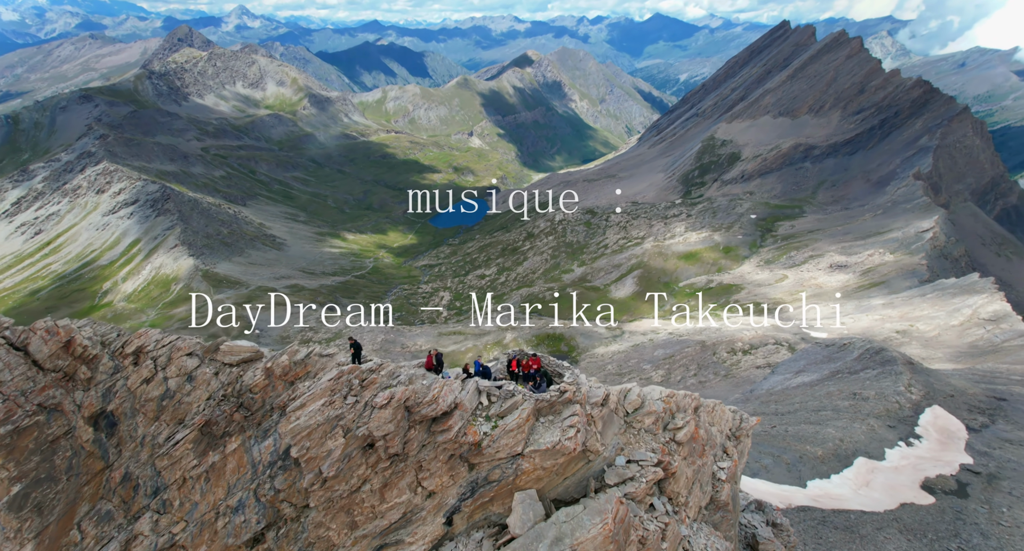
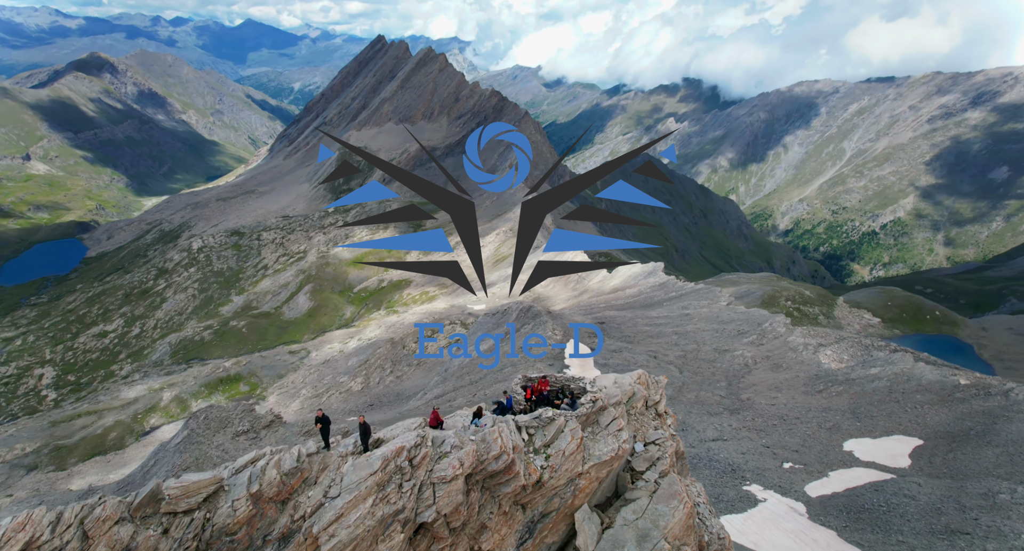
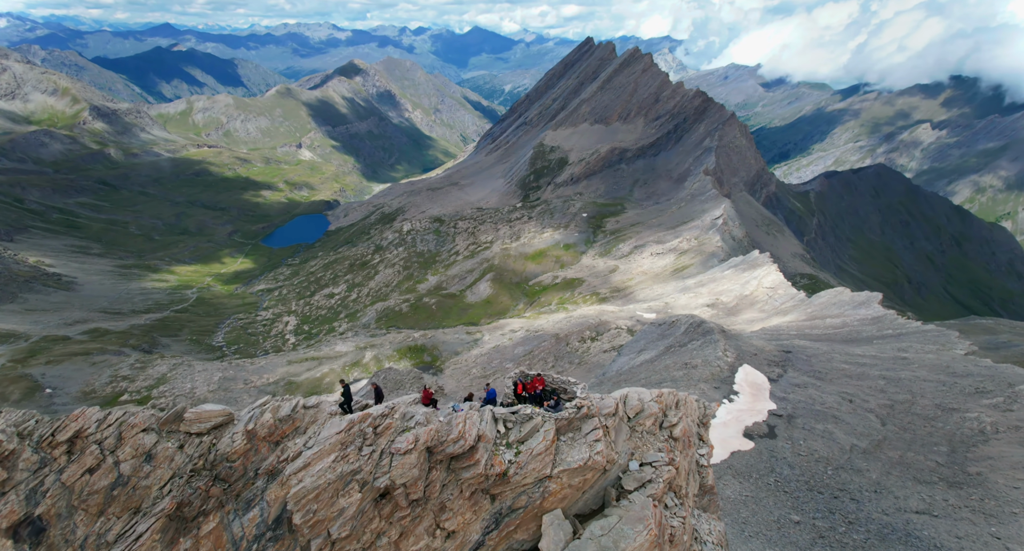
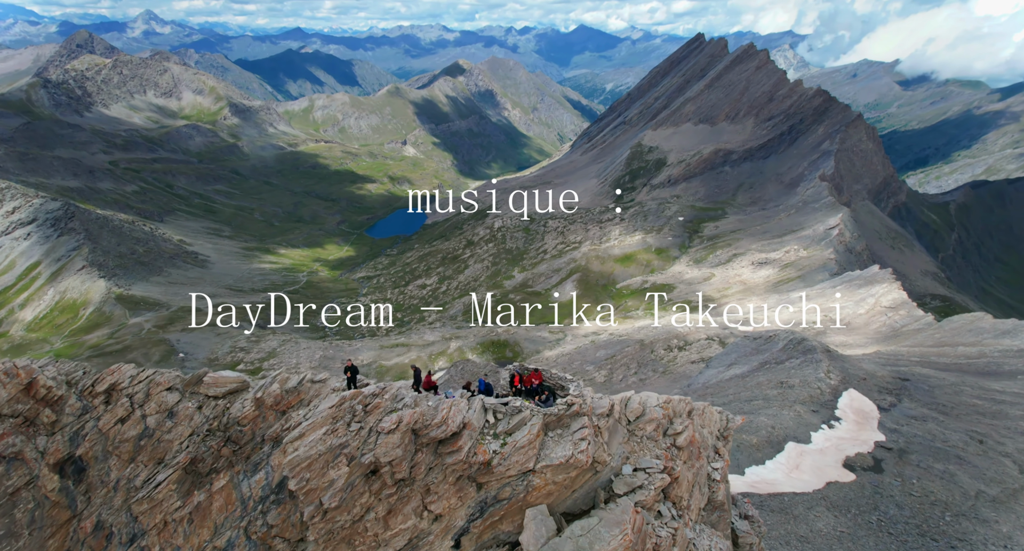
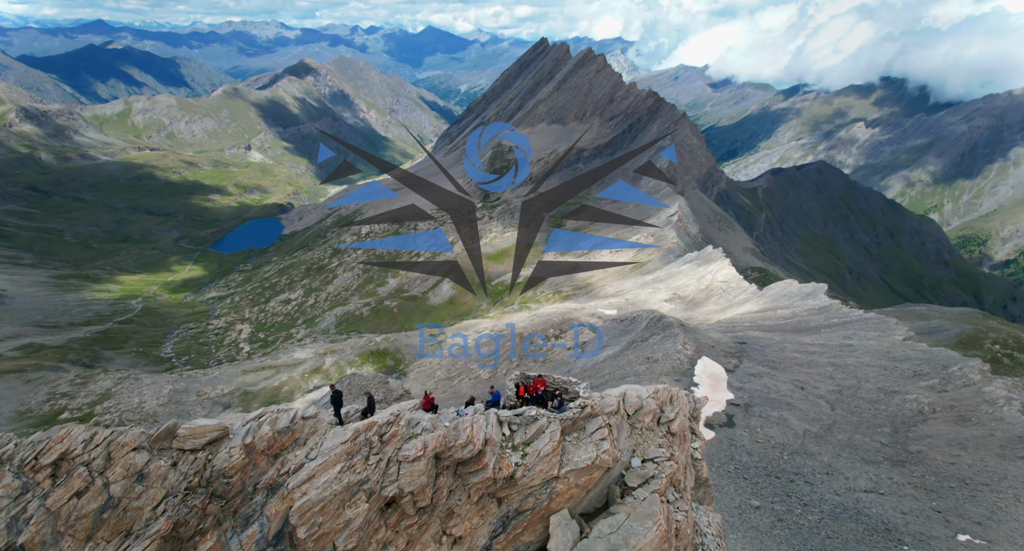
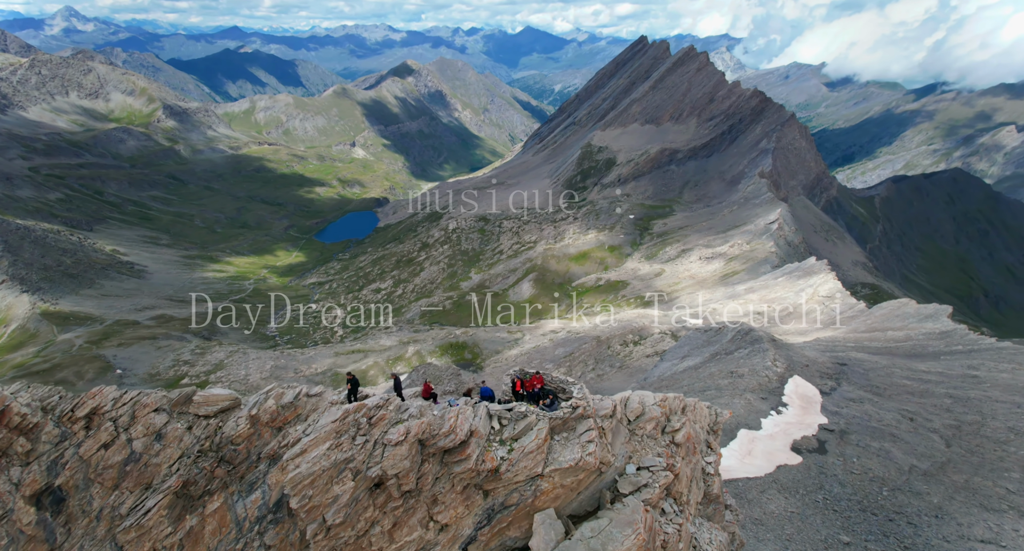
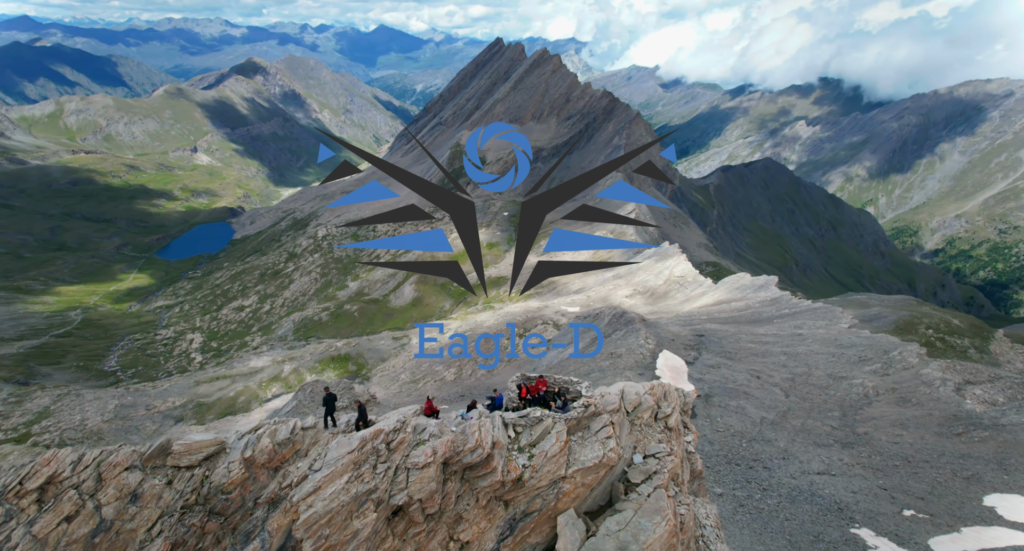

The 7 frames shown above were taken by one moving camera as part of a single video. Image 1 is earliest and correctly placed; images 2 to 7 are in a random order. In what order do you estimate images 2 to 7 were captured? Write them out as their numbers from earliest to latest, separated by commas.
4, 6, 3, 5, 7, 2
